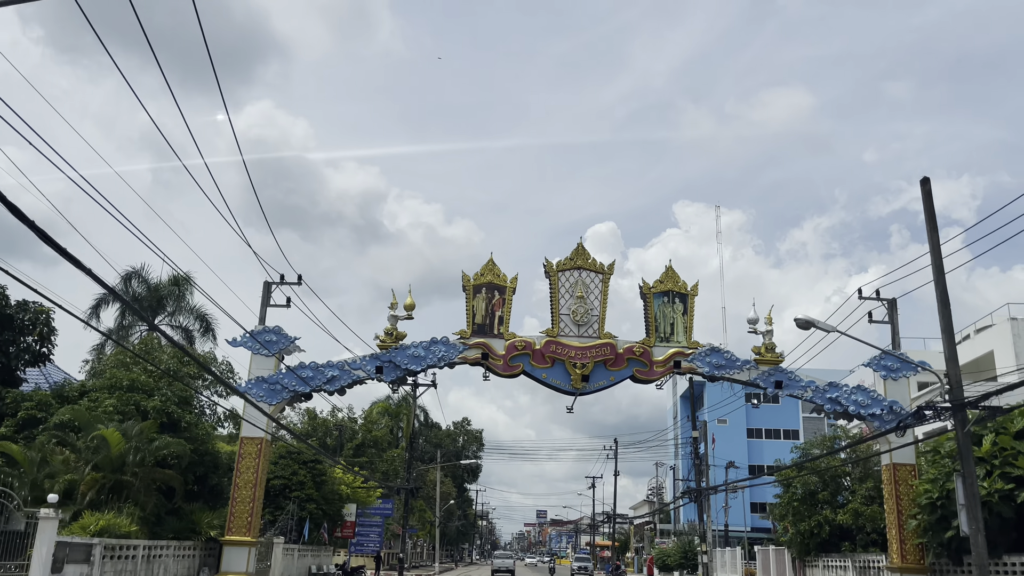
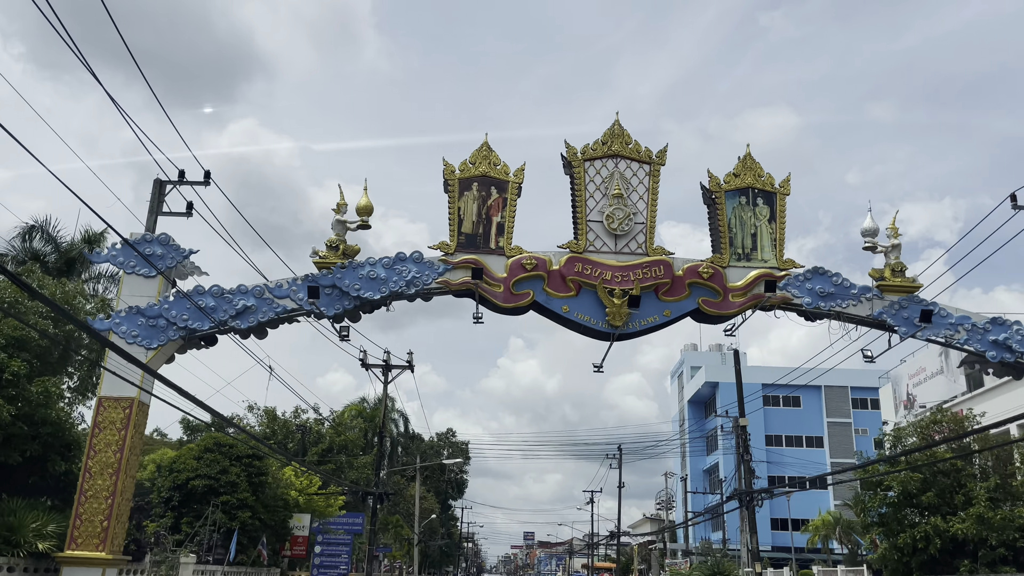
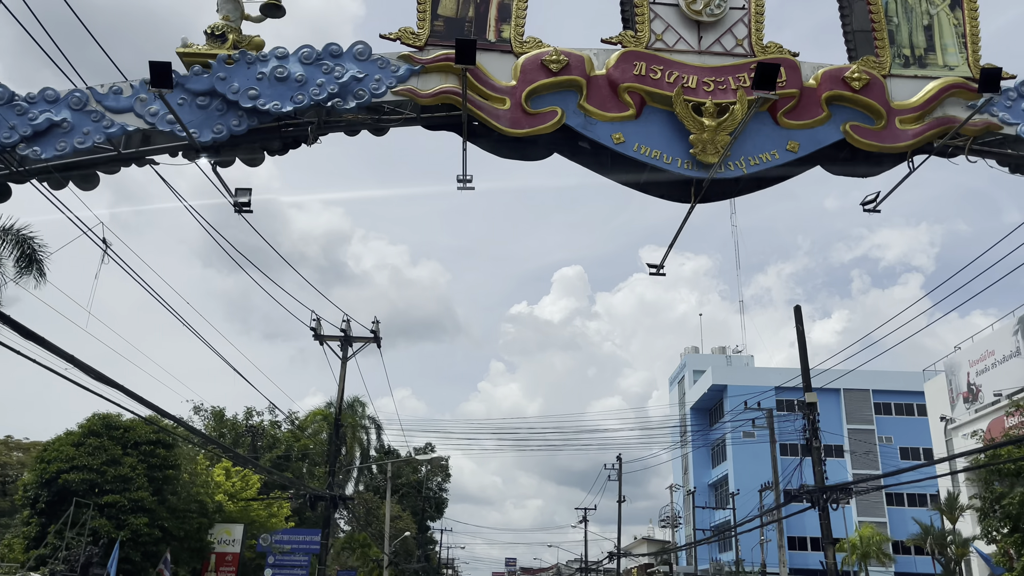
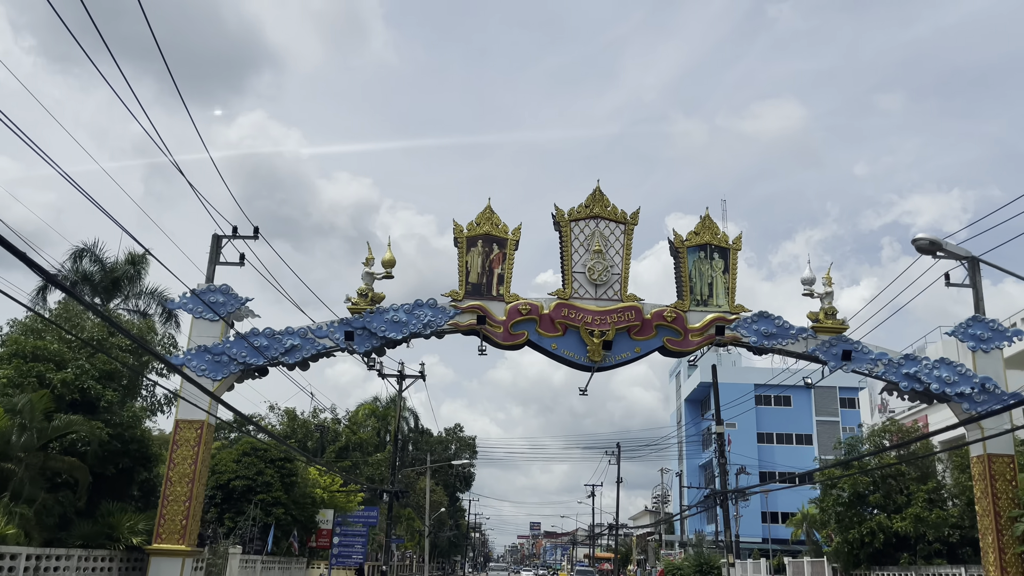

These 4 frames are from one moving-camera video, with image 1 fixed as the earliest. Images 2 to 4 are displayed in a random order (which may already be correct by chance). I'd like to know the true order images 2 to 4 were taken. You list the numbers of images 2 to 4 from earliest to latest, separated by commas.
4, 2, 3
